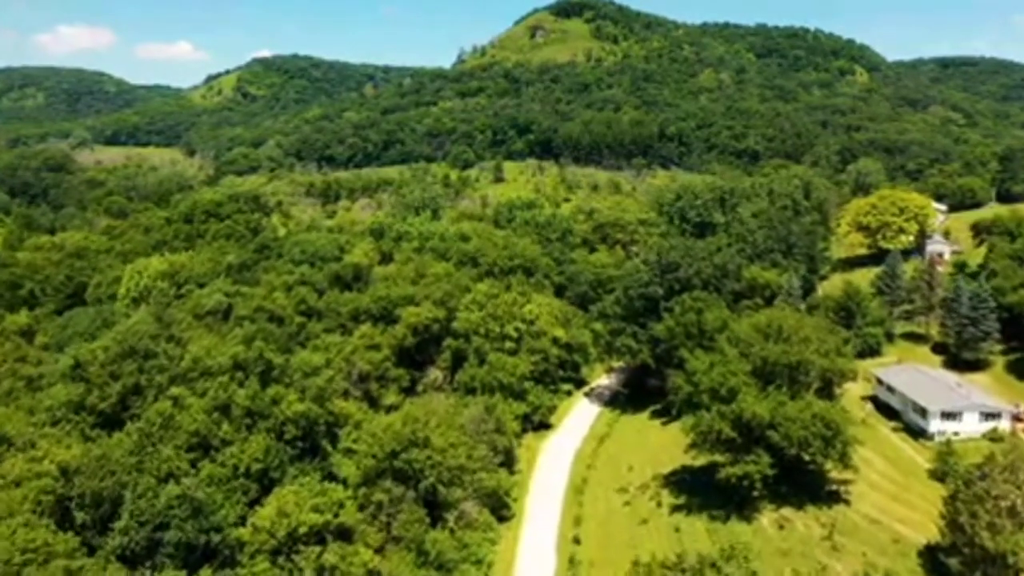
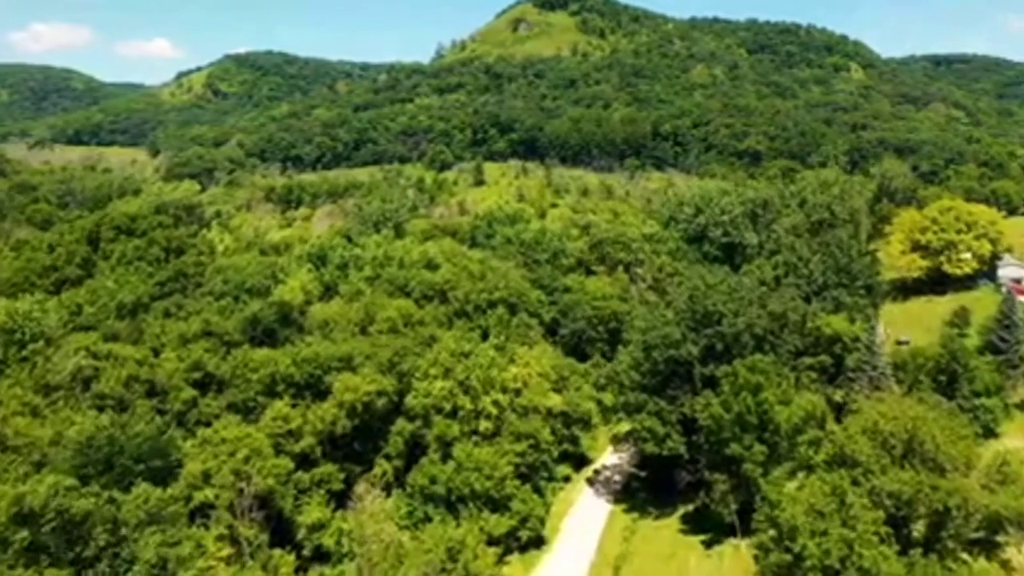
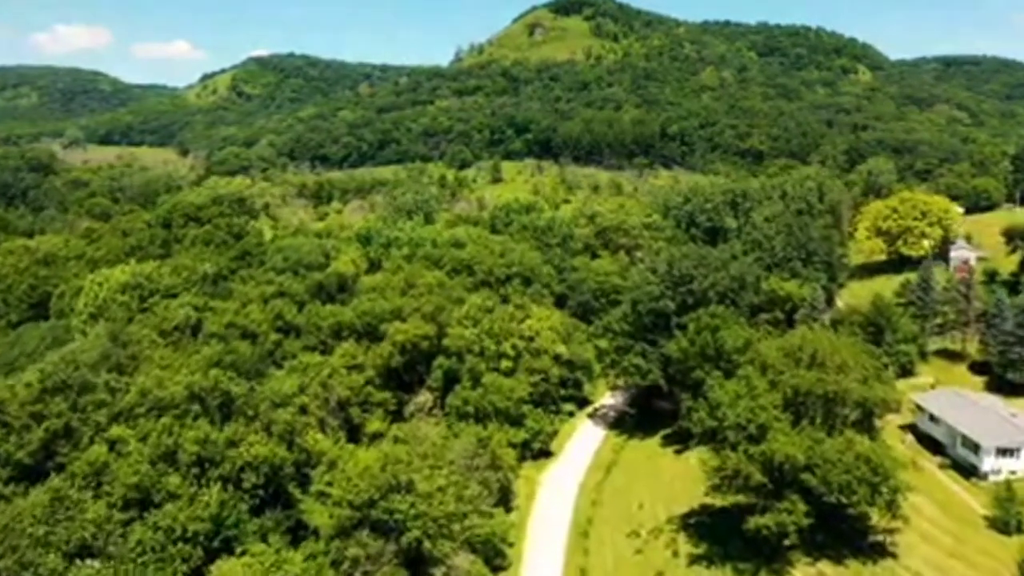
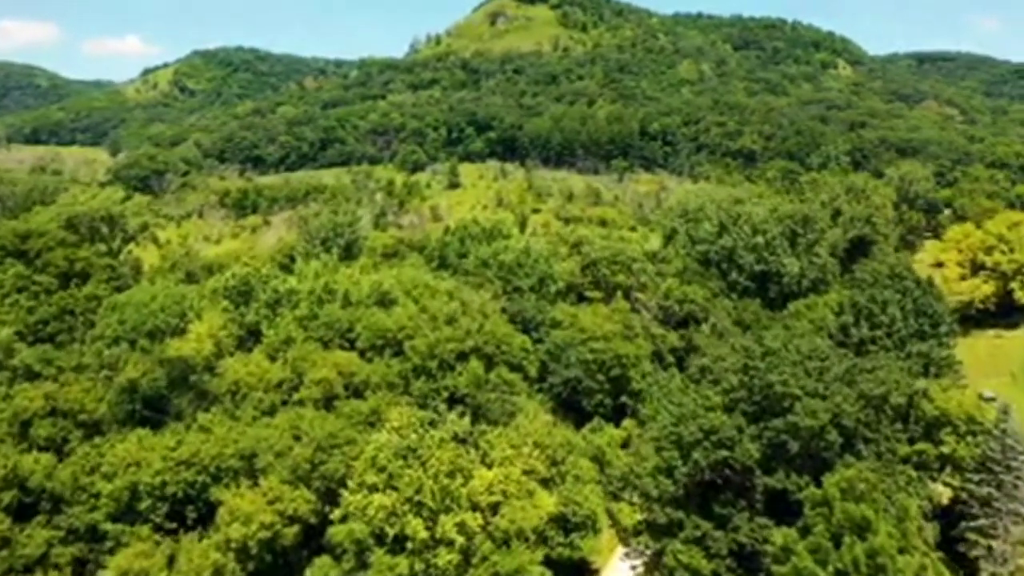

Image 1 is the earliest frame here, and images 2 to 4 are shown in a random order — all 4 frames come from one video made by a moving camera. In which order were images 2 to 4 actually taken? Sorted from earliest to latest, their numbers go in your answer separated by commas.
3, 2, 4
